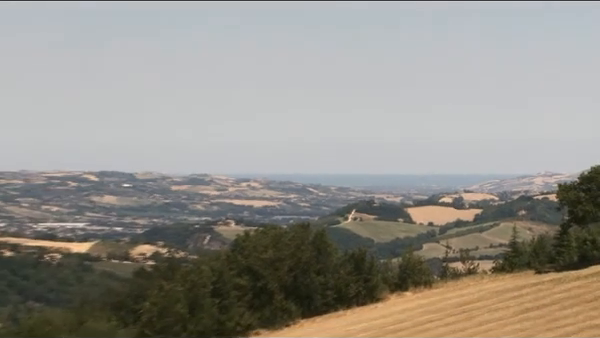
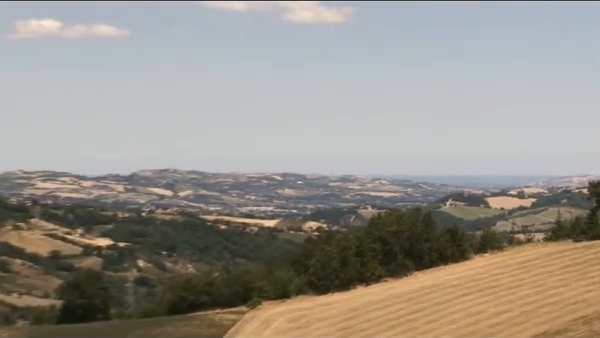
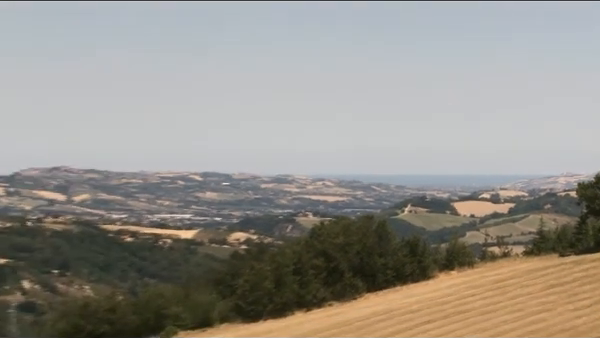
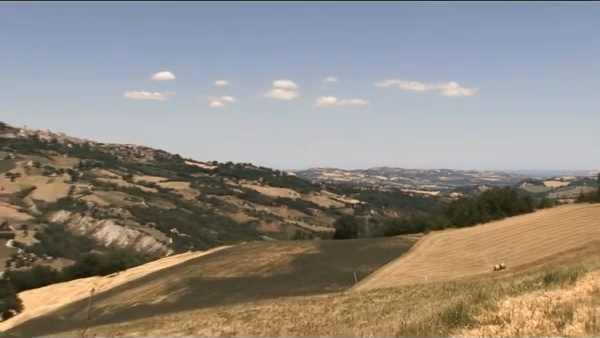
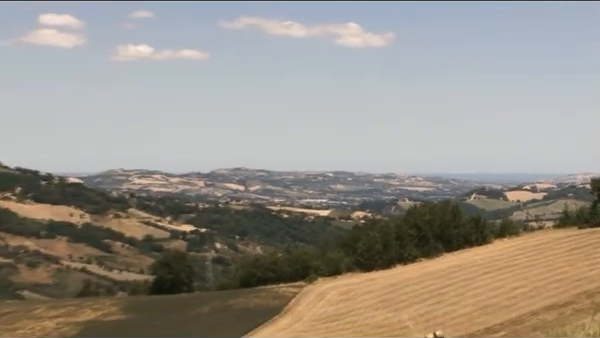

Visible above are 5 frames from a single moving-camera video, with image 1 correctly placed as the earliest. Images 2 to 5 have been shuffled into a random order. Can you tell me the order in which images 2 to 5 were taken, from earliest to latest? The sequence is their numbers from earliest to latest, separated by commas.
3, 2, 5, 4
